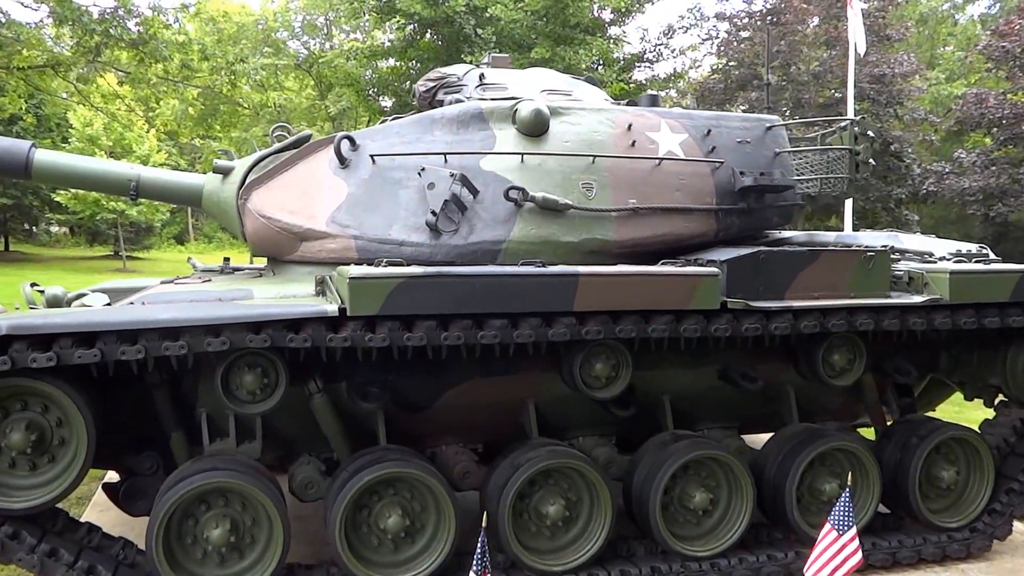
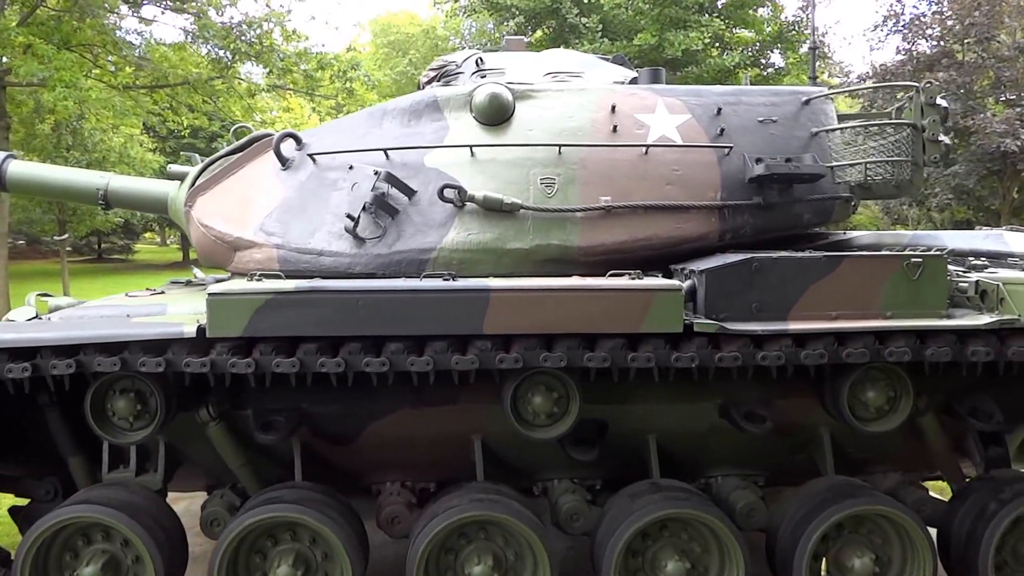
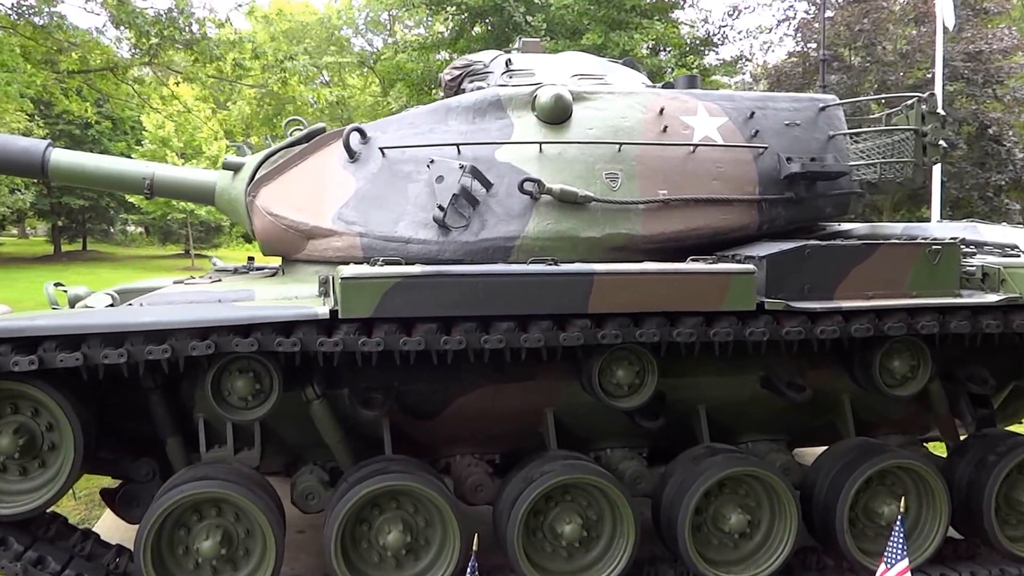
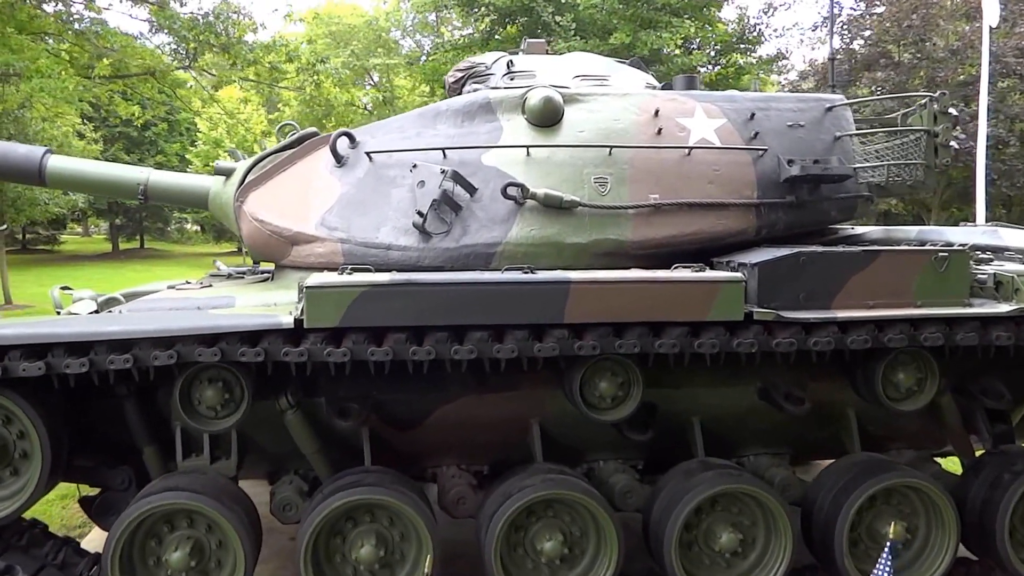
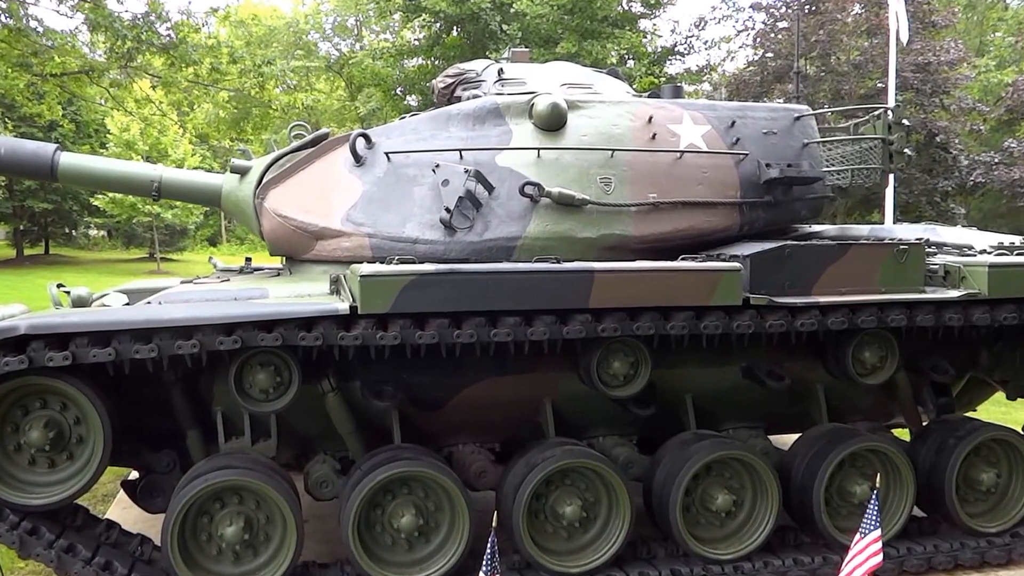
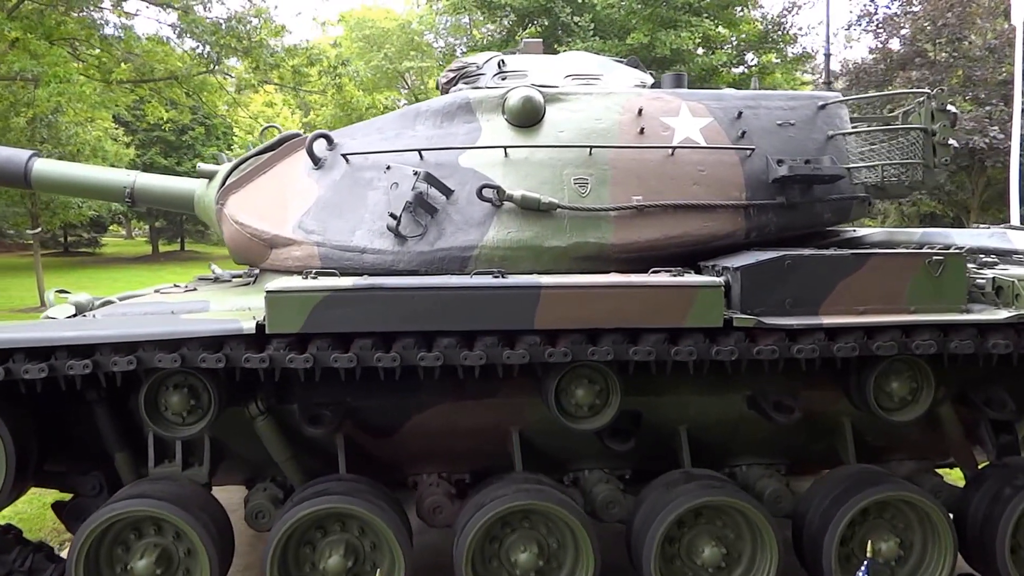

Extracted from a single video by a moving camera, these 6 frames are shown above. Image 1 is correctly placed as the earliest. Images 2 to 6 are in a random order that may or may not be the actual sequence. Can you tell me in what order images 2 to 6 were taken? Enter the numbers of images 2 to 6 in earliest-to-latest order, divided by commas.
5, 3, 4, 6, 2
